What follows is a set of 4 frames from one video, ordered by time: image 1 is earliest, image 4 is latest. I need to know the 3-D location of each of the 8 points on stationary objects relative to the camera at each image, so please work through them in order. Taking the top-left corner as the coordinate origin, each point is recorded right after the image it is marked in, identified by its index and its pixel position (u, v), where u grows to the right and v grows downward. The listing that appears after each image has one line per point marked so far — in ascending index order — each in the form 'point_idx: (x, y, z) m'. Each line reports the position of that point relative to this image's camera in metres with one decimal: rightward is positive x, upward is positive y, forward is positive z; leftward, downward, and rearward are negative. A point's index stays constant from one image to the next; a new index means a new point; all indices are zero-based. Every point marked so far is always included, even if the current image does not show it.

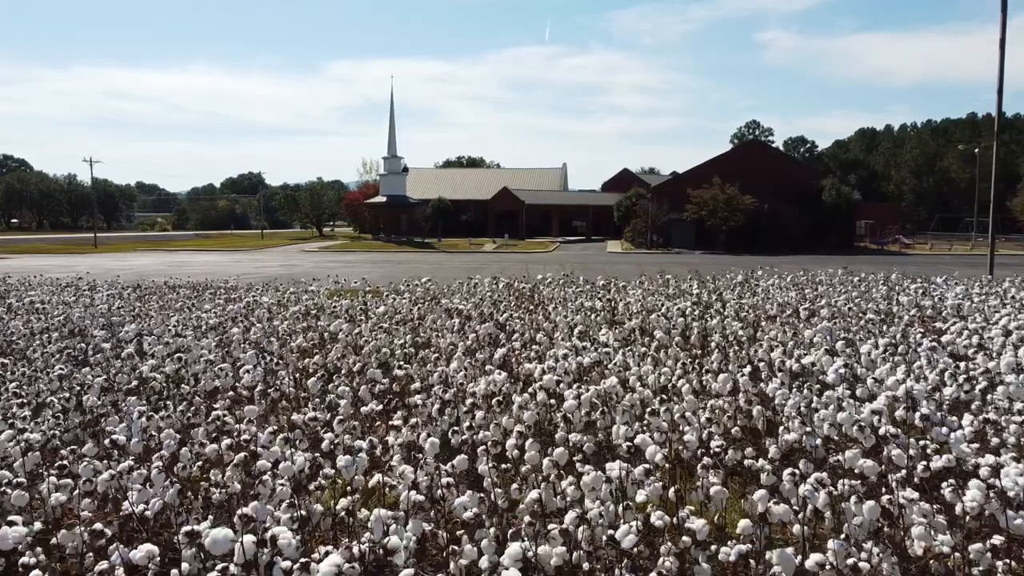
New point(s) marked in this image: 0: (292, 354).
0: (-11.1, -3.5, +8.5) m
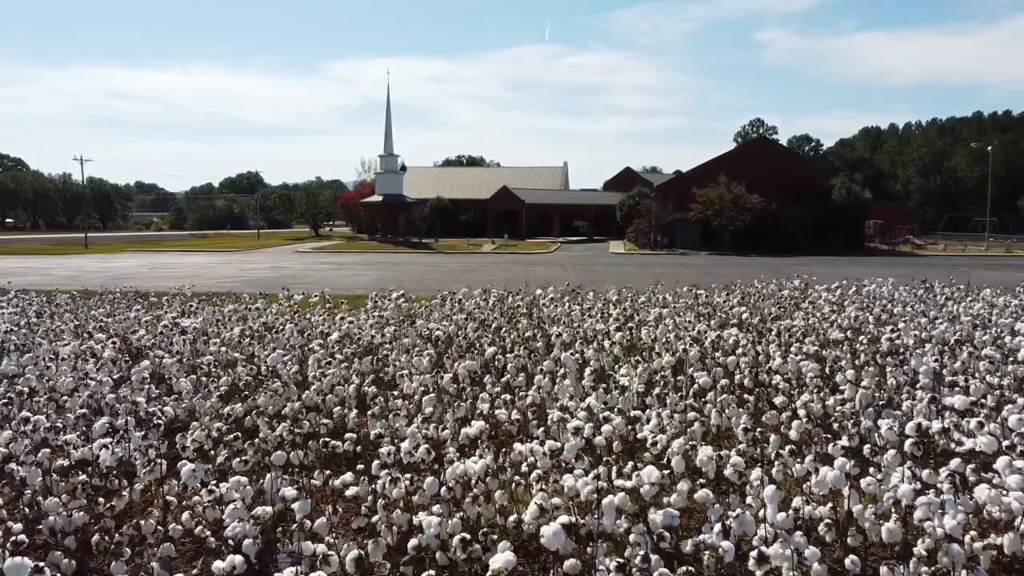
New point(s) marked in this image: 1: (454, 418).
0: (-11.5, -4.4, +6.4) m
1: (-1.9, -4.4, +5.6) m
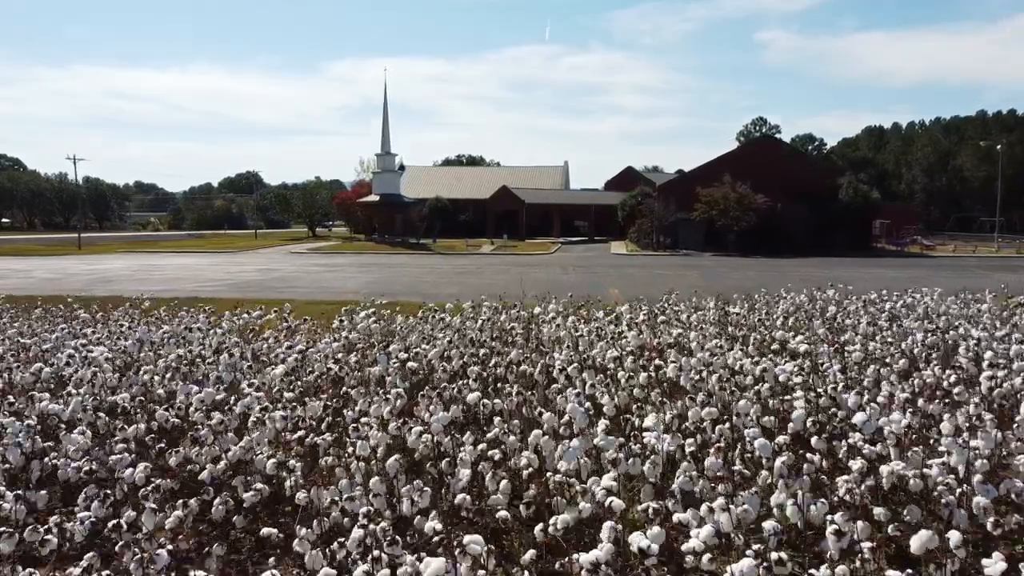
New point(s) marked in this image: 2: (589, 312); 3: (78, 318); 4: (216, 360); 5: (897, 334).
0: (-11.8, -5.1, +4.9) m
1: (-2.2, -5.1, +4.1) m
2: (+4.4, -1.3, +9.8) m
3: (-25.0, -1.7, +9.7) m
4: (-12.4, -3.0, +7.0) m
5: (+18.5, -2.1, +8.0) m
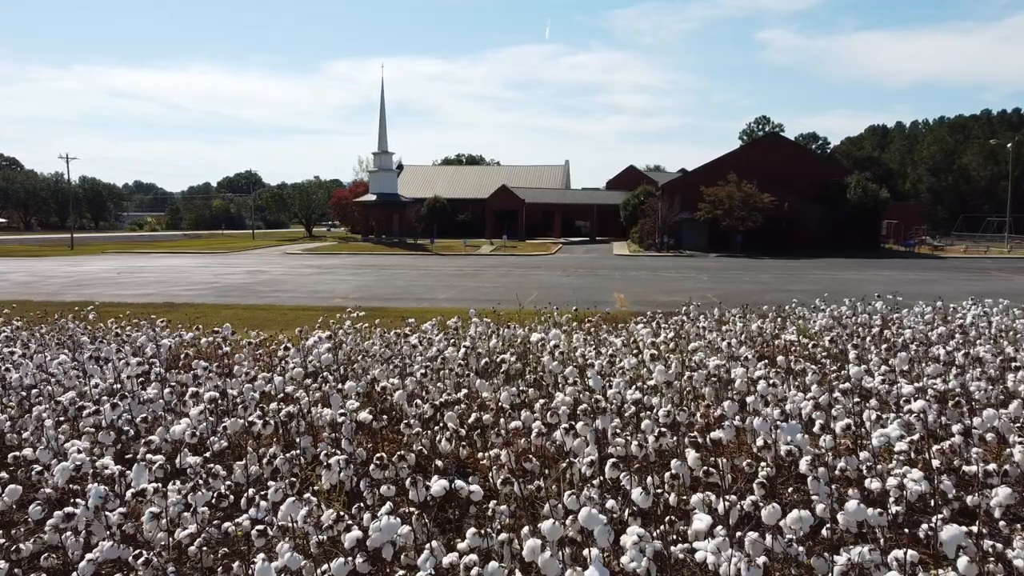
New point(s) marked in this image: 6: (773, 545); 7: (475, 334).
0: (-12.1, -5.8, +3.3) m
1: (-2.5, -5.8, +2.5) m
2: (+4.1, -2.0, +8.2) m
3: (-25.3, -2.4, +8.1) m
4: (-12.7, -3.7, +5.4) m
5: (+18.3, -2.8, +6.4) m
6: (+5.2, -5.1, +3.5) m
7: (-1.7, -1.9, +7.7) m
